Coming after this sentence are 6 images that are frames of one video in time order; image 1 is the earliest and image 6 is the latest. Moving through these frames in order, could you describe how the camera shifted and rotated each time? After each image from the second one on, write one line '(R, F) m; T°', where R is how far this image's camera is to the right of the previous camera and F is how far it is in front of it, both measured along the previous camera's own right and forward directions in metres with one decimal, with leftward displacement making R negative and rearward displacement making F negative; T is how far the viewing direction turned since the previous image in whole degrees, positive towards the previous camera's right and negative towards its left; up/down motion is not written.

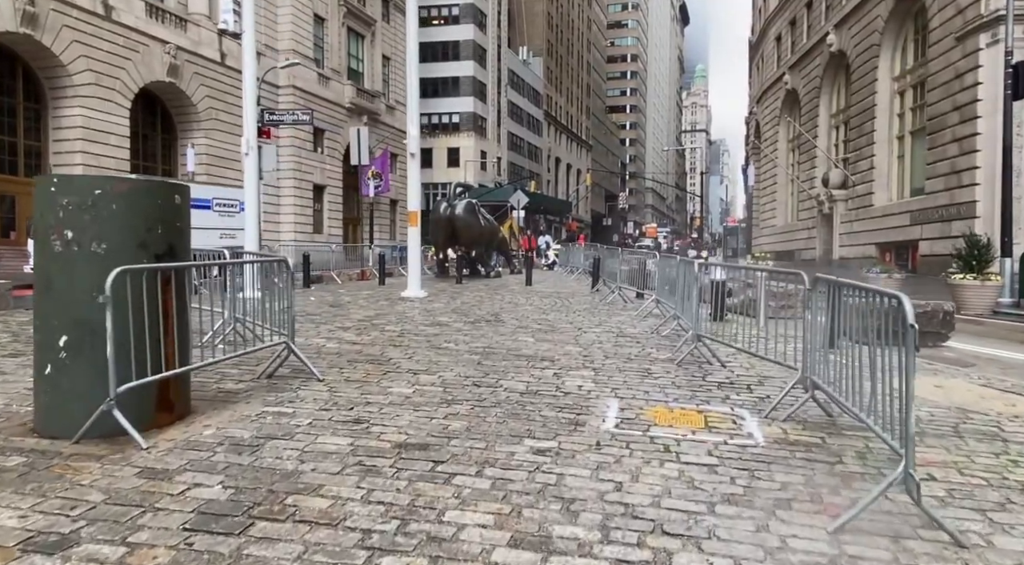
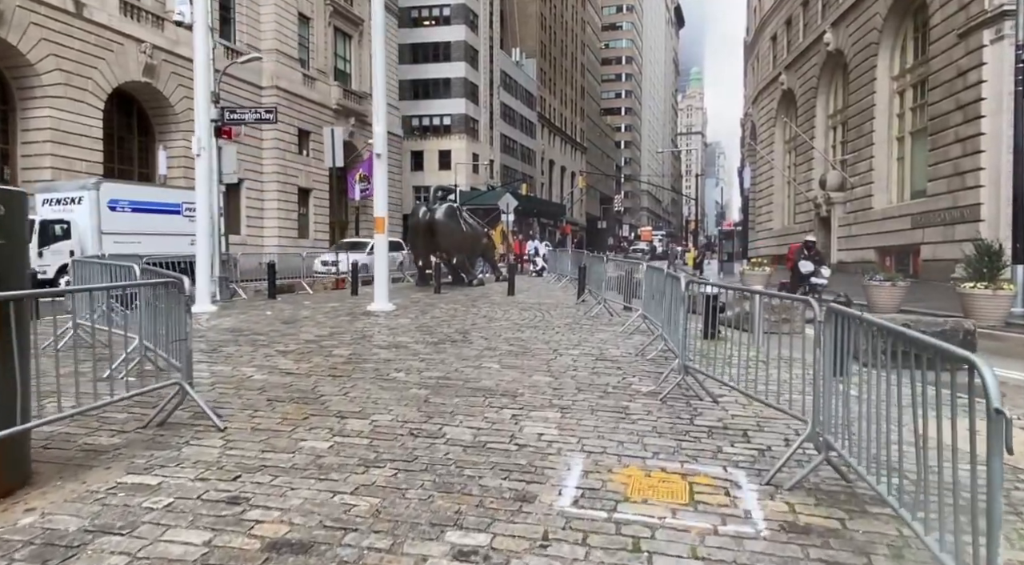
(+0.4, +1.3) m; 0°
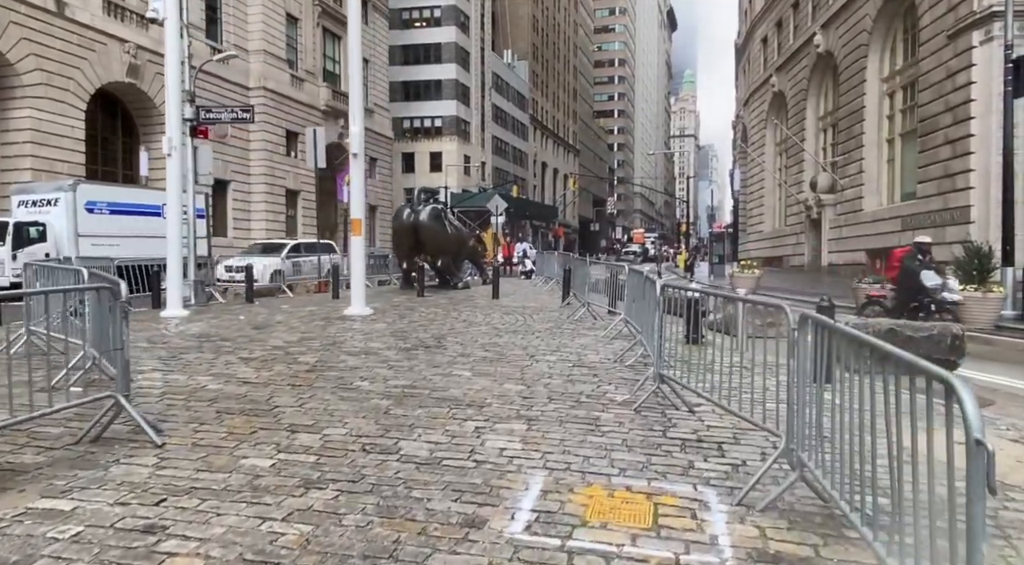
(+0.2, +0.3) m; 0°
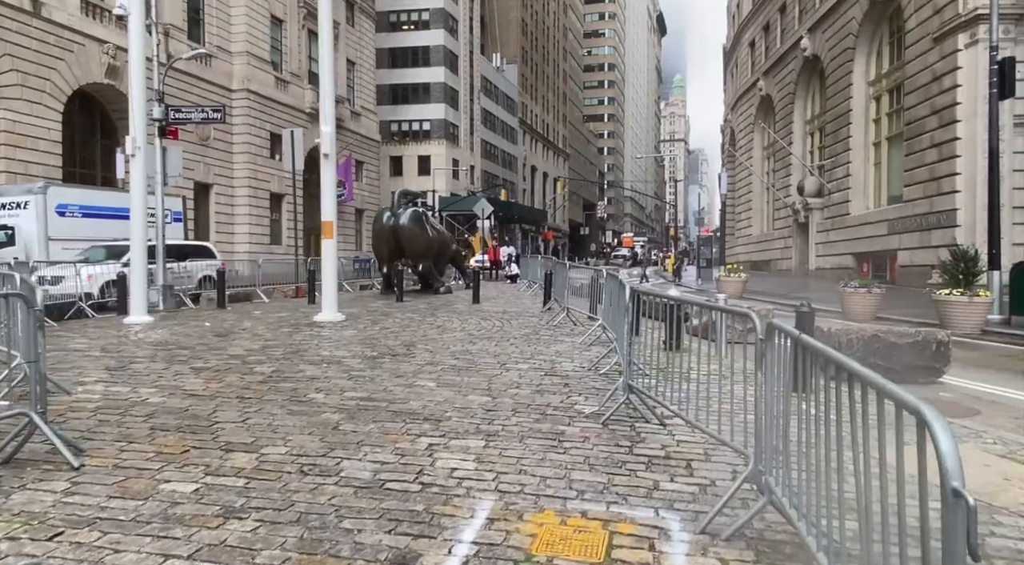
(+0.2, +0.4) m; +1°
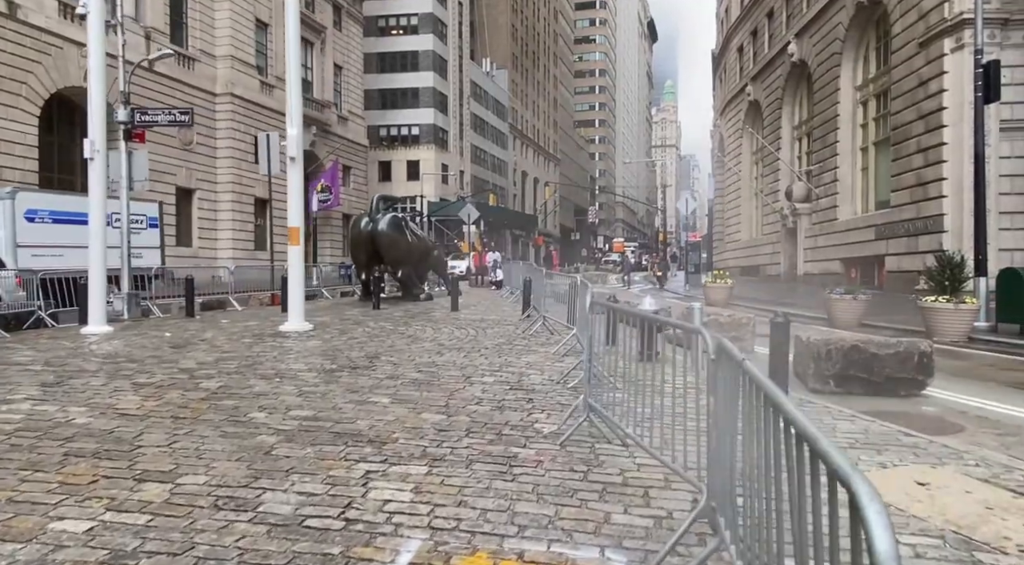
(+0.3, +0.4) m; +1°
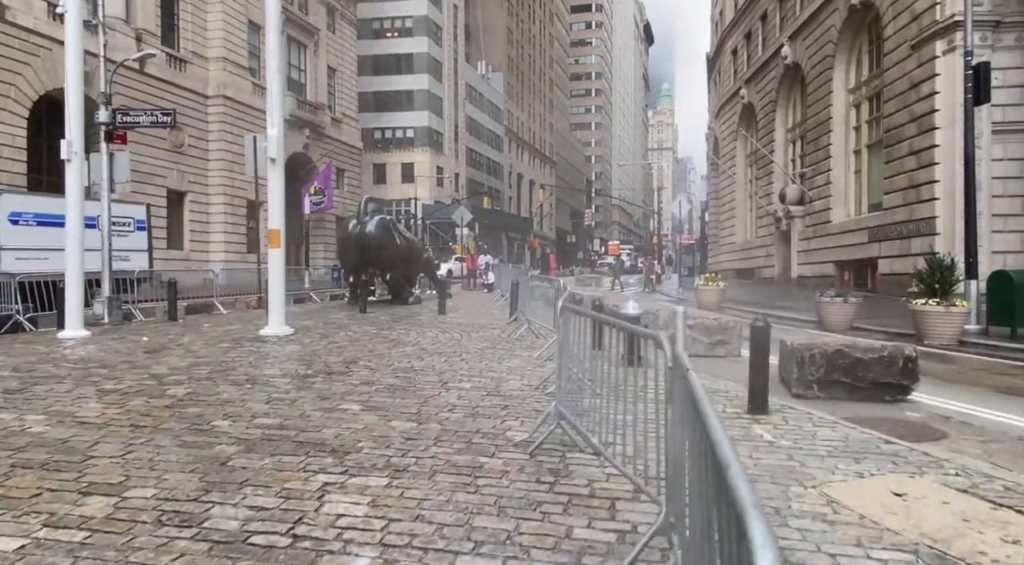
(+0.2, +0.2) m; 0°
